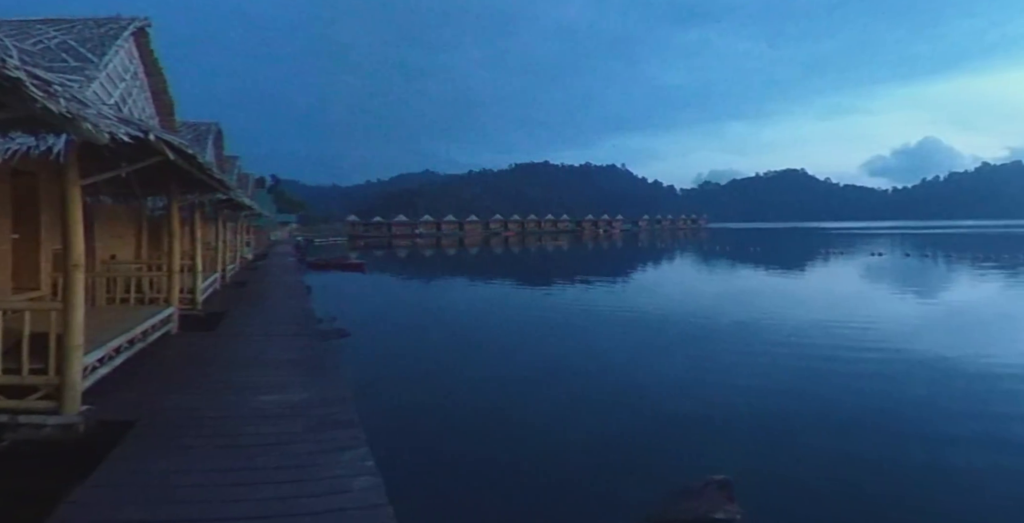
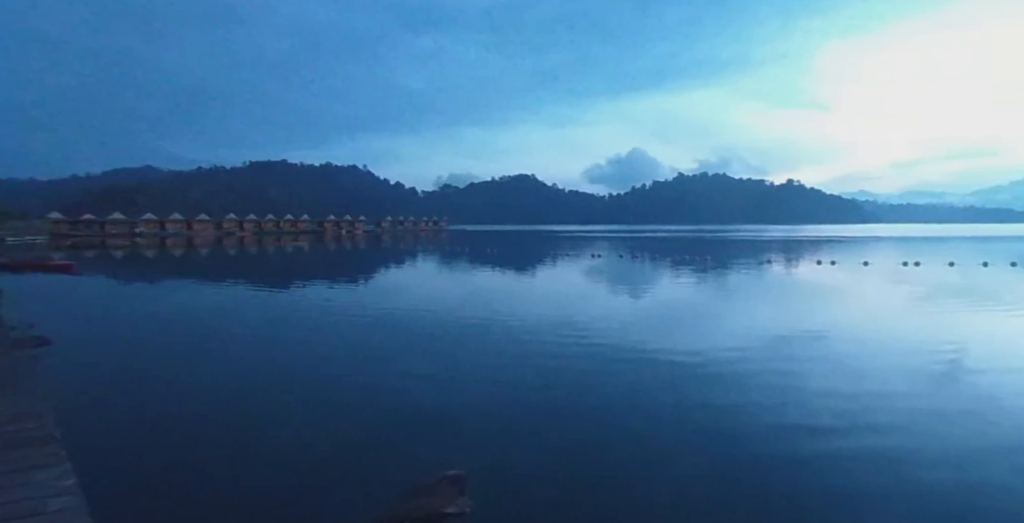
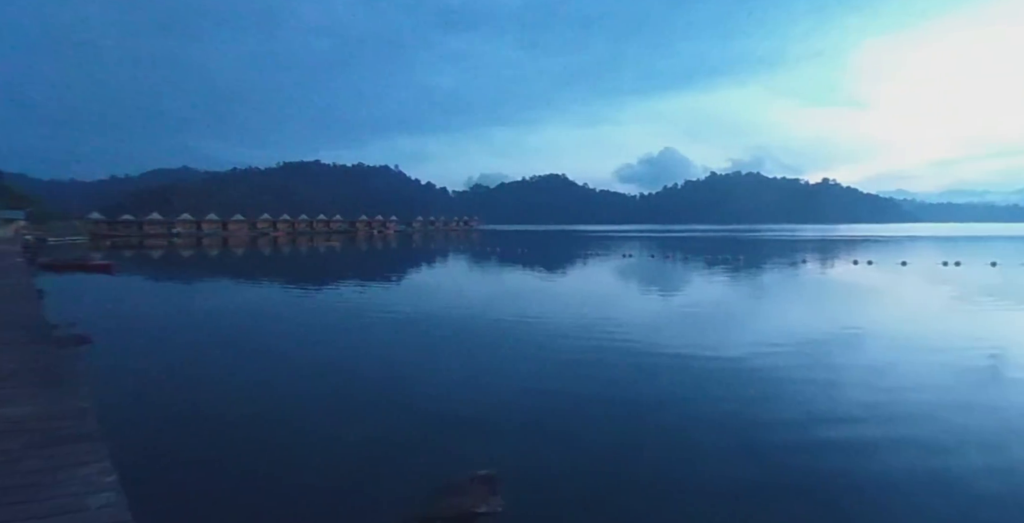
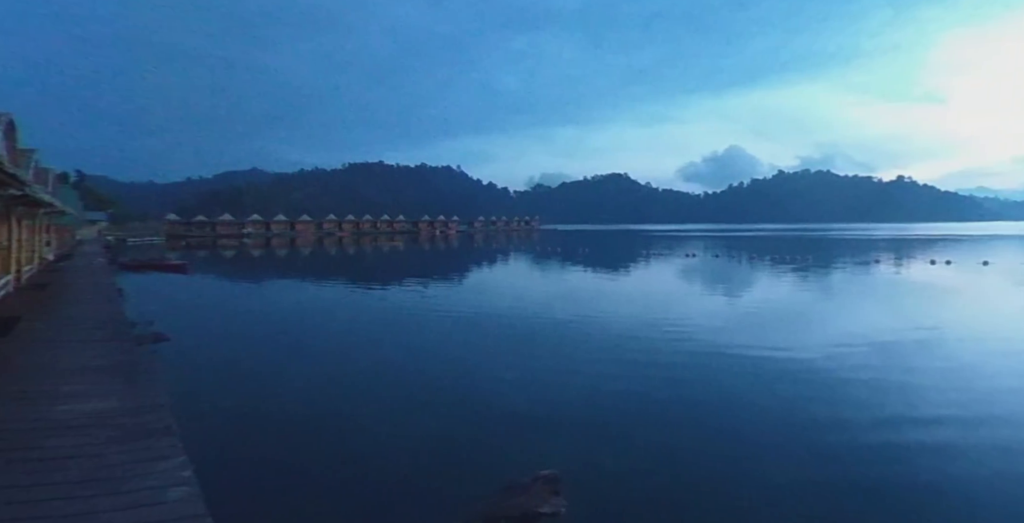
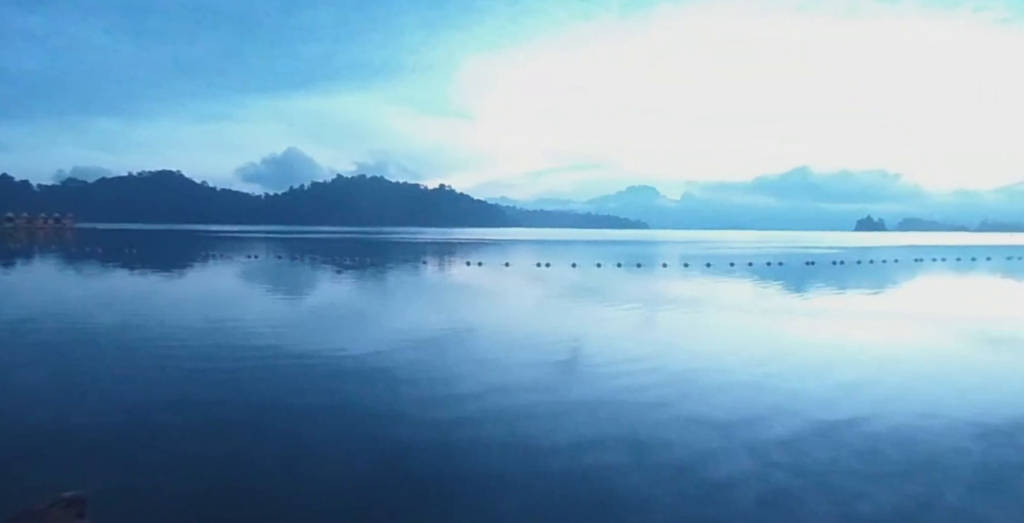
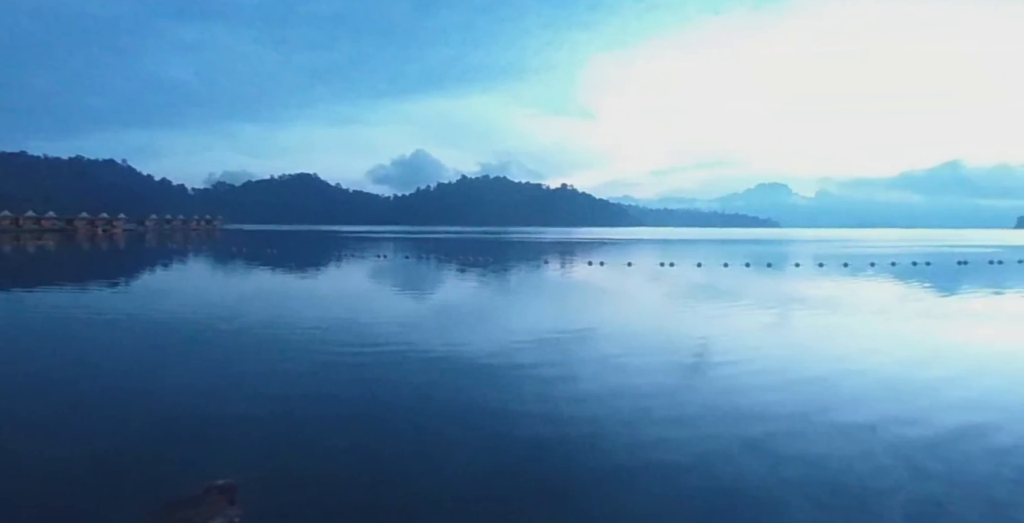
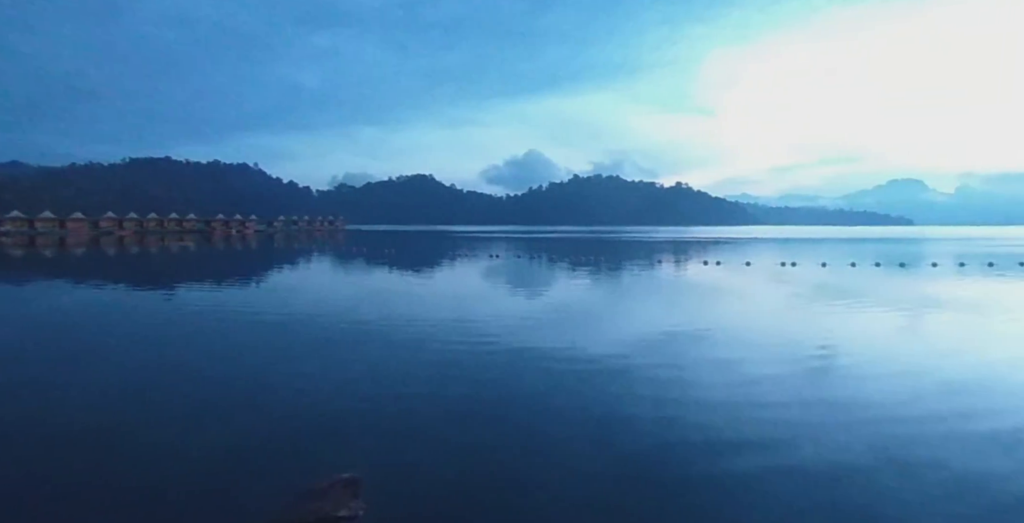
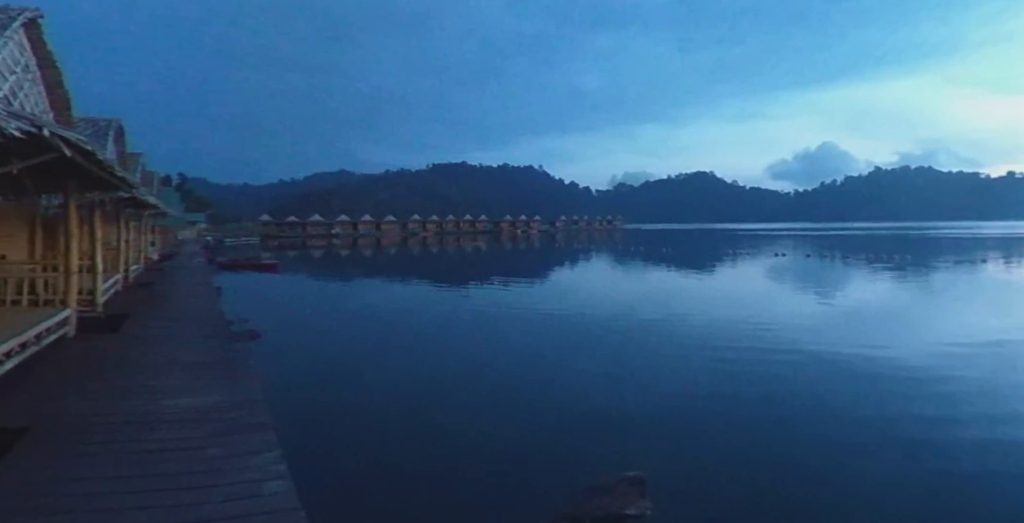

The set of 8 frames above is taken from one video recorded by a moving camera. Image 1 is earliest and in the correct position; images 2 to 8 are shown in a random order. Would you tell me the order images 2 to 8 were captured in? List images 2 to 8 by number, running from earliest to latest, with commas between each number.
8, 4, 3, 2, 7, 6, 5
